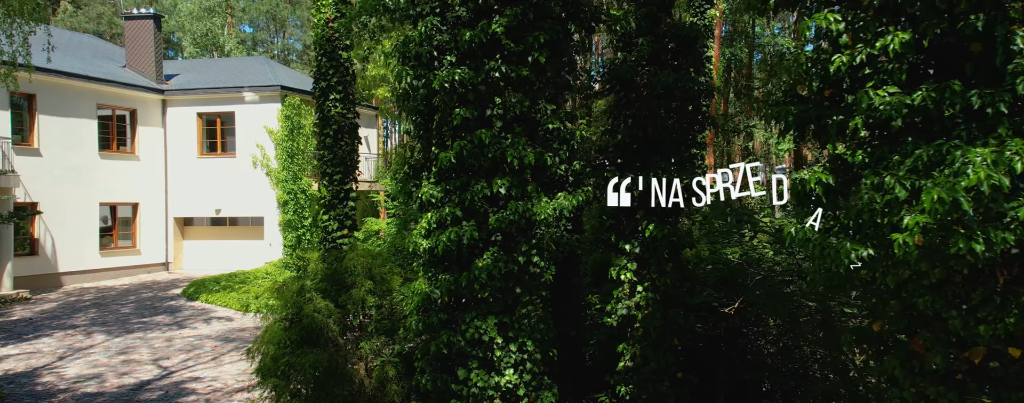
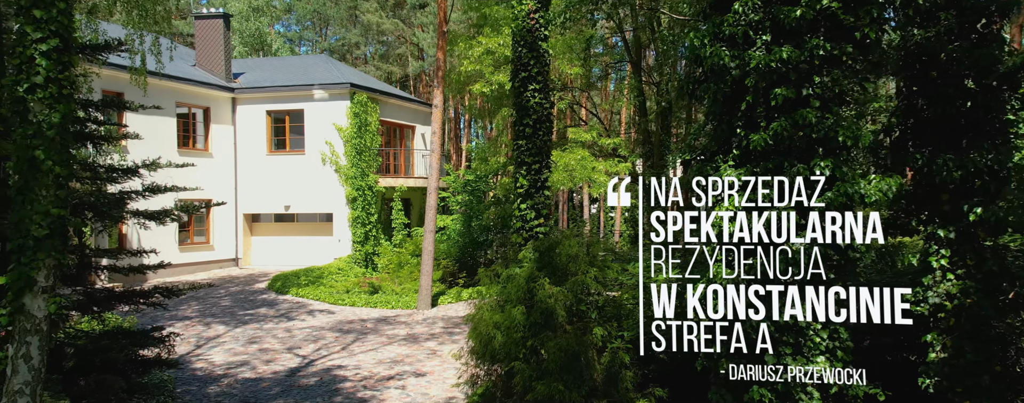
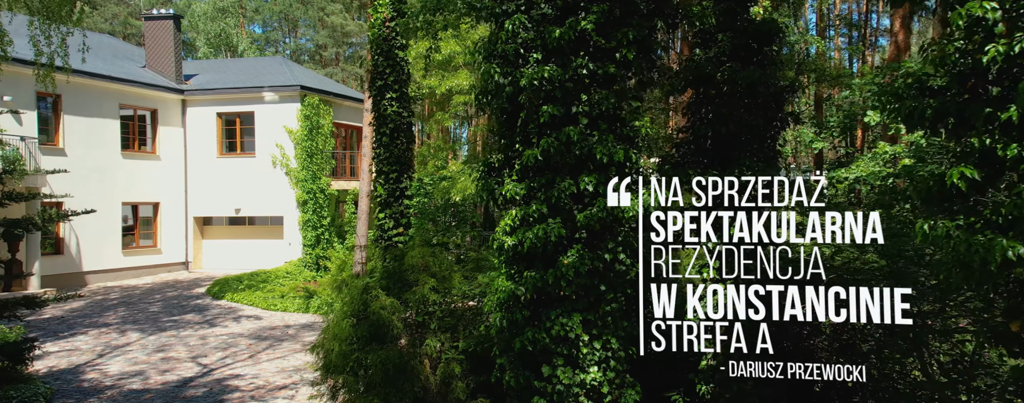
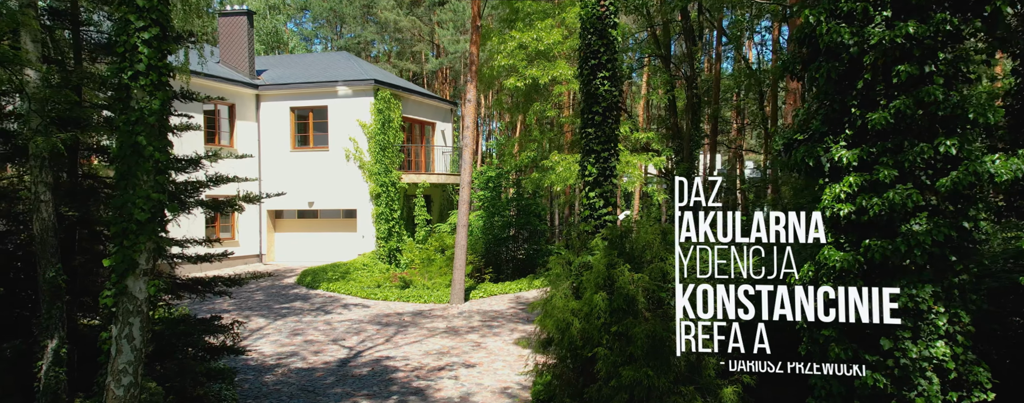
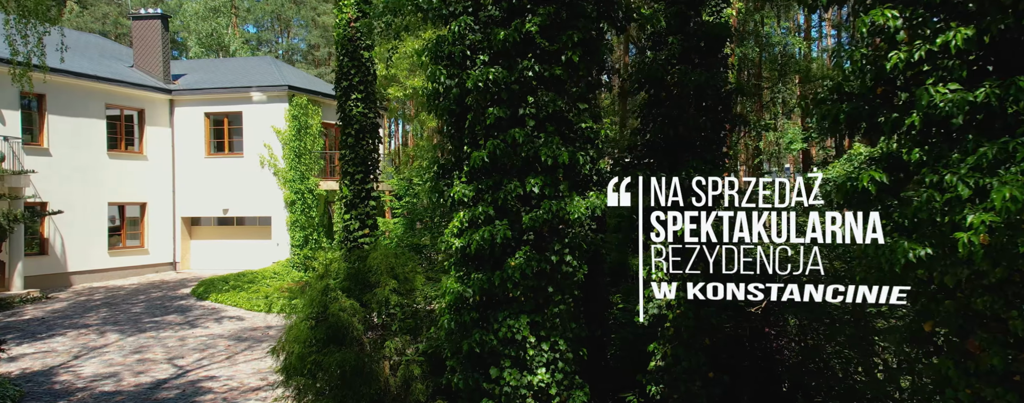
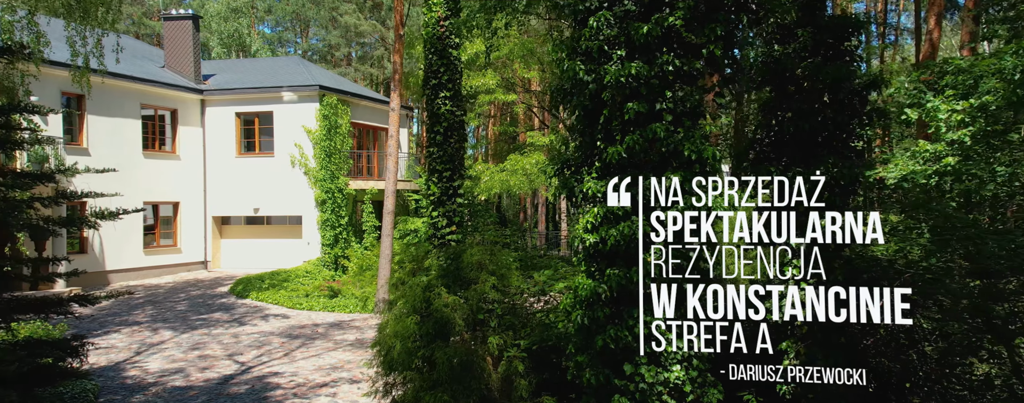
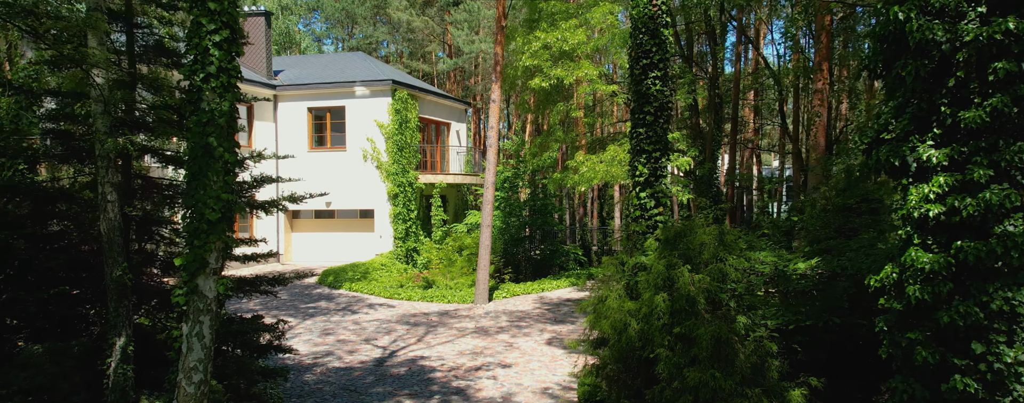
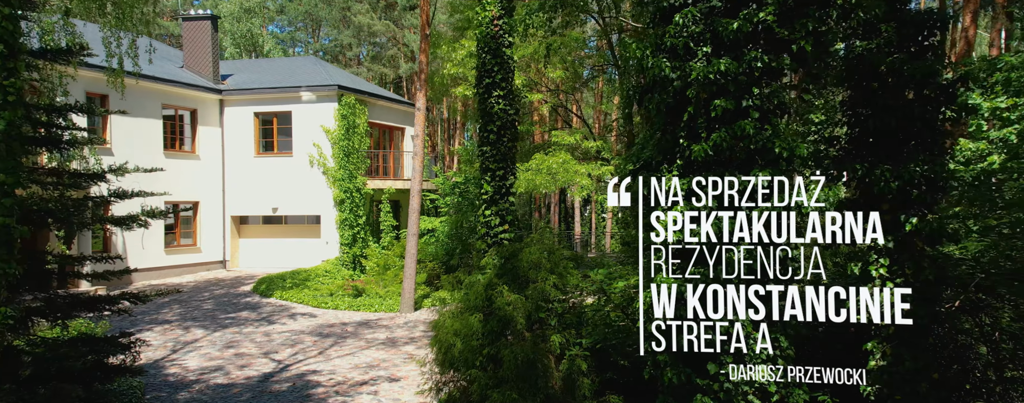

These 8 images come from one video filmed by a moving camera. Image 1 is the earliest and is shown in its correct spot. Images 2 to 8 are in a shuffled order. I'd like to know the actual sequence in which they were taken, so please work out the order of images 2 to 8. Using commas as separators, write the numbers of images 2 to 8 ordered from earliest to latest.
5, 3, 6, 8, 2, 4, 7
